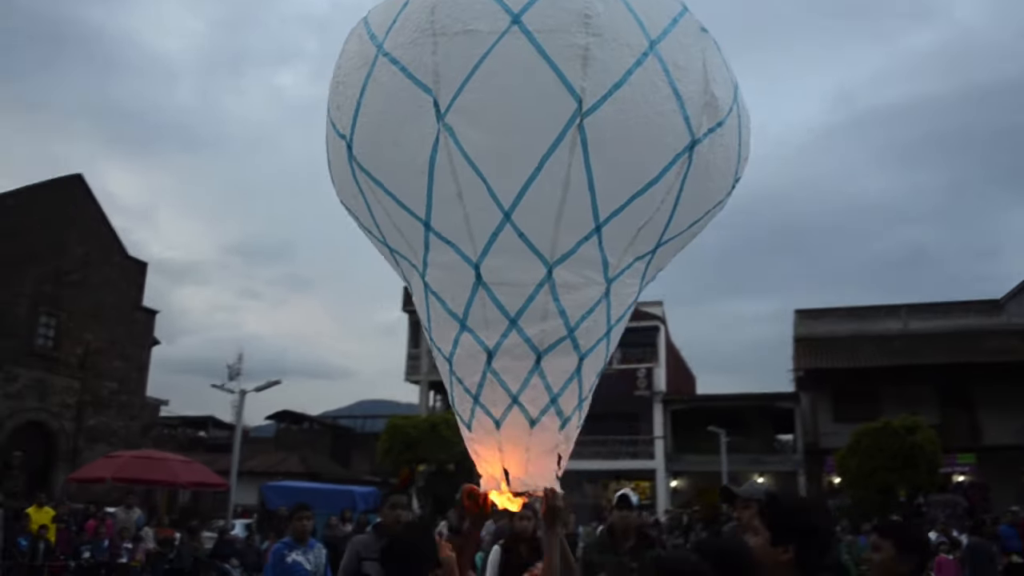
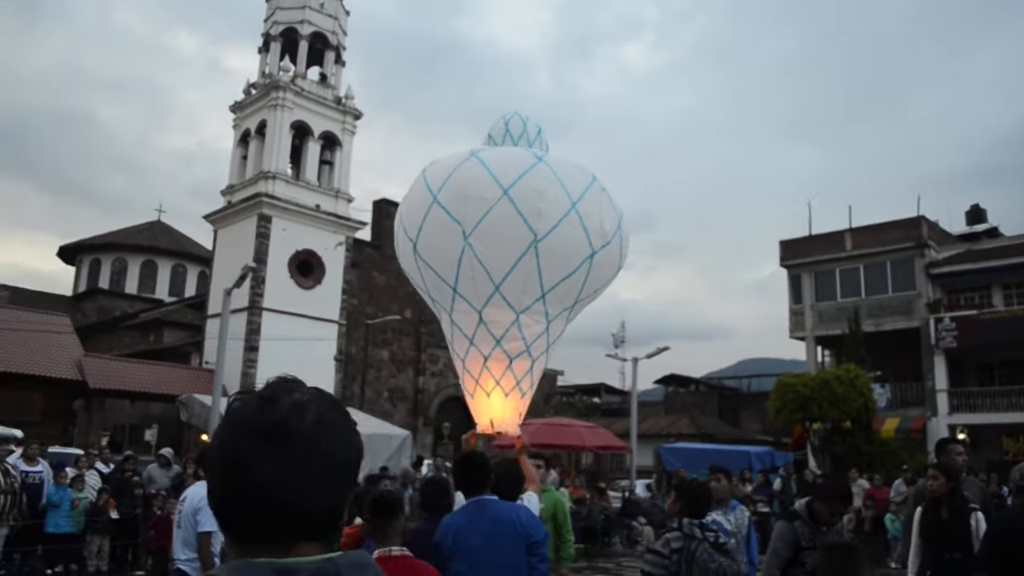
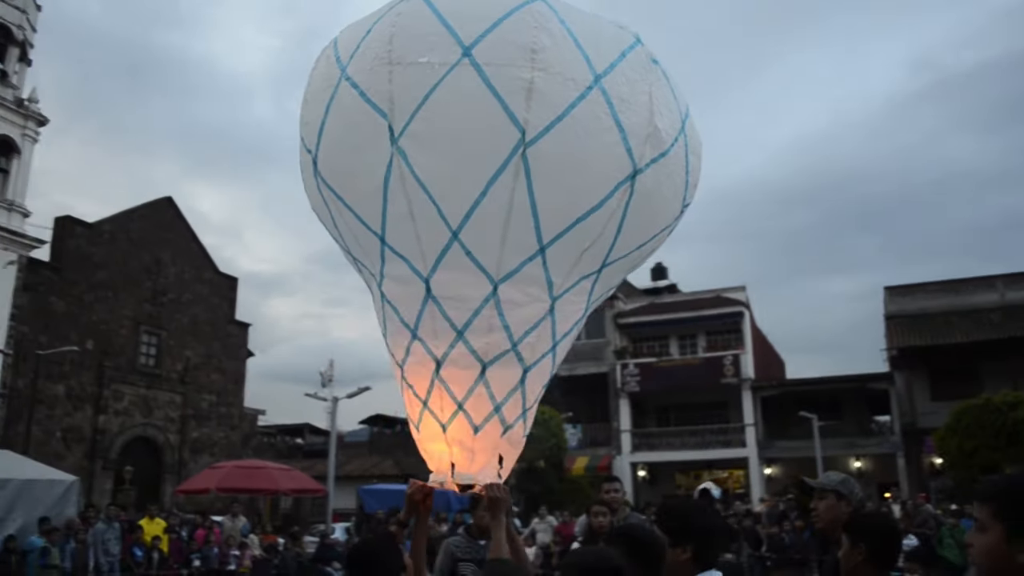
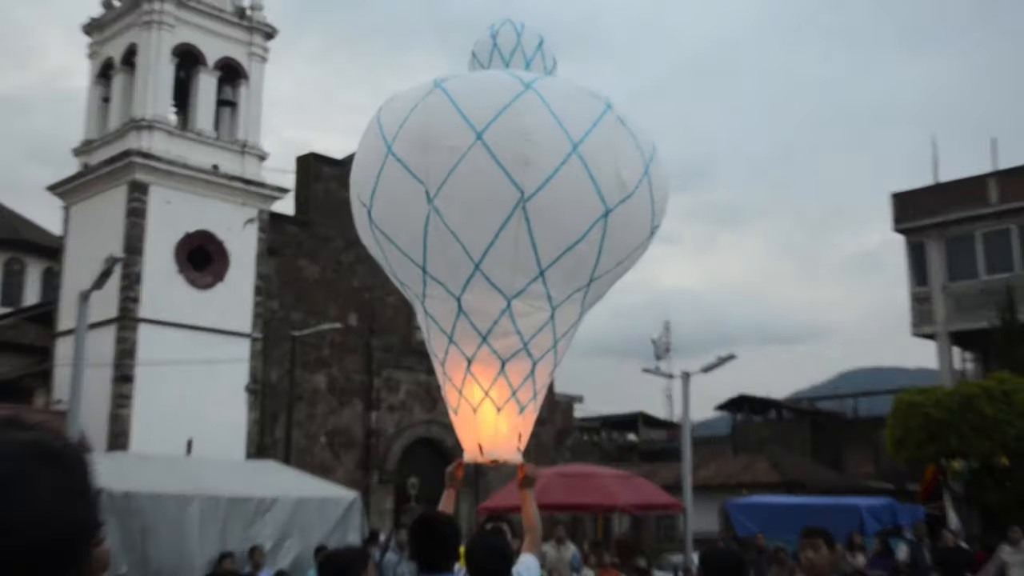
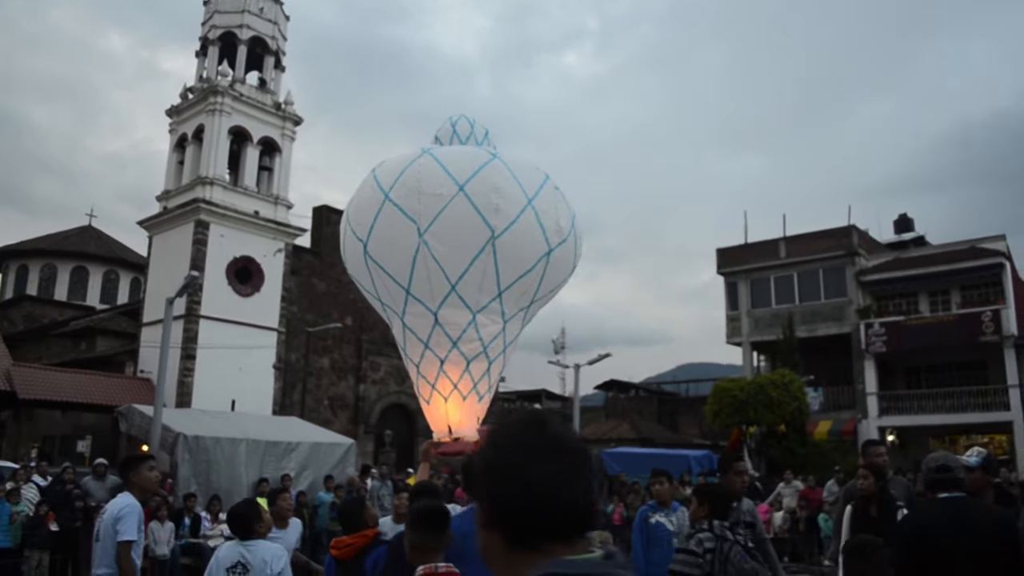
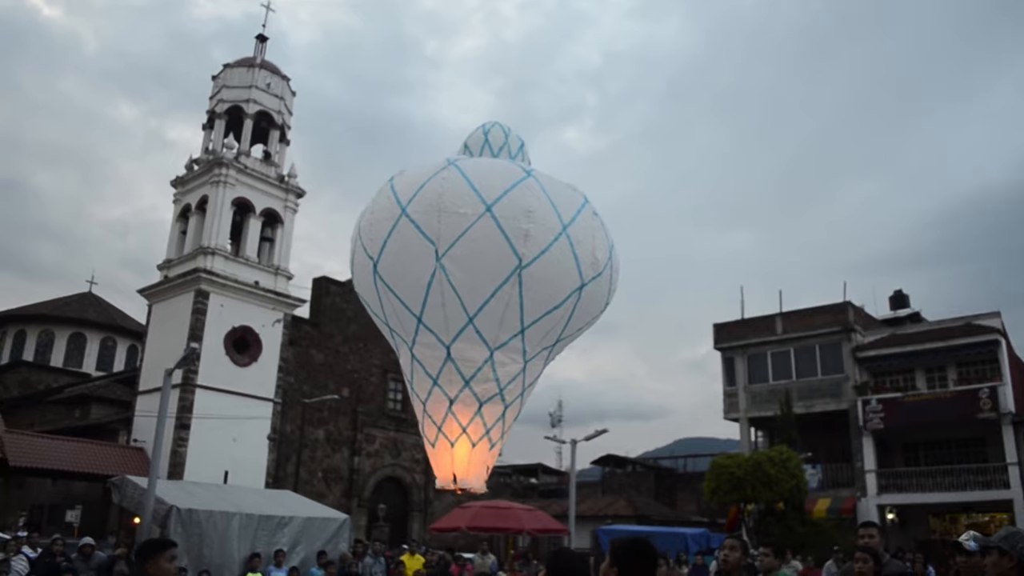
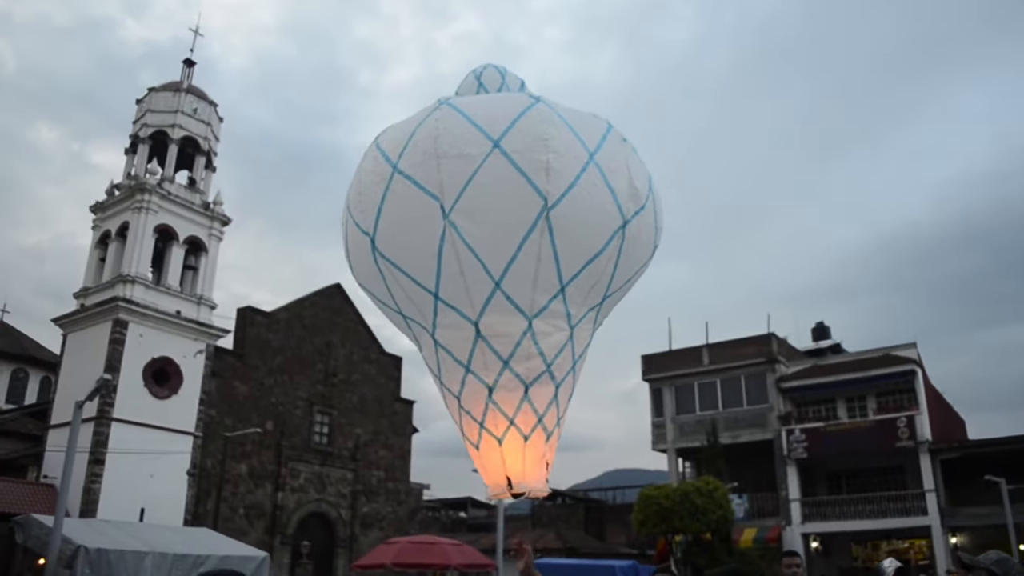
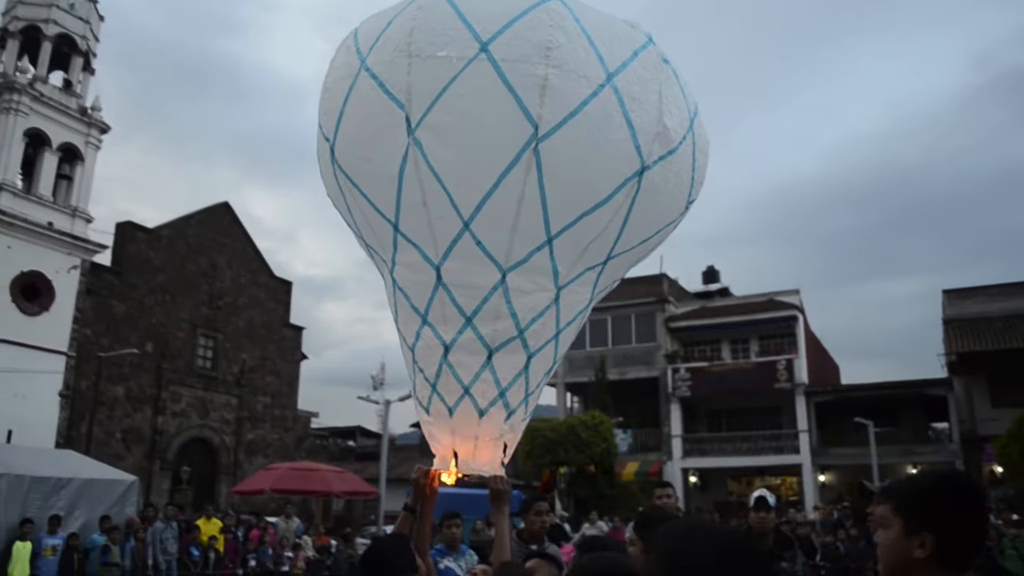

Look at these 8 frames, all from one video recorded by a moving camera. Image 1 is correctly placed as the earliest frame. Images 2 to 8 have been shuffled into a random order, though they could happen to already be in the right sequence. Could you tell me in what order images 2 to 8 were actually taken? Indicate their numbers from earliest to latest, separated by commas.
3, 8, 7, 6, 5, 2, 4
